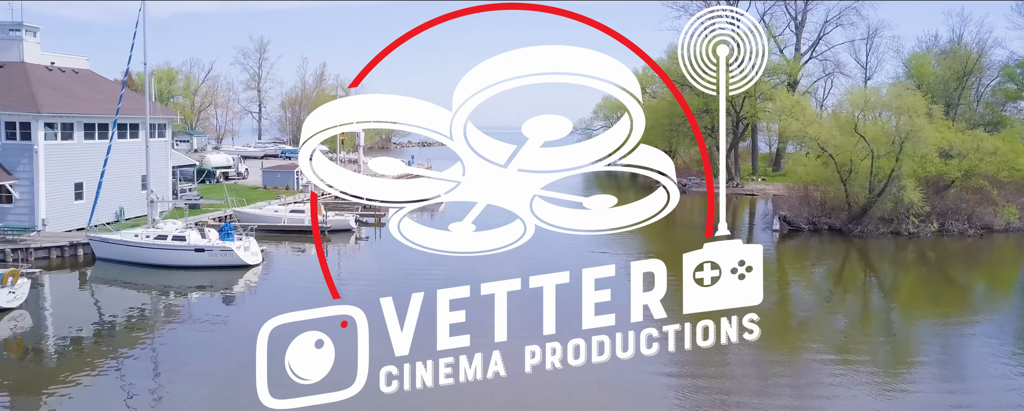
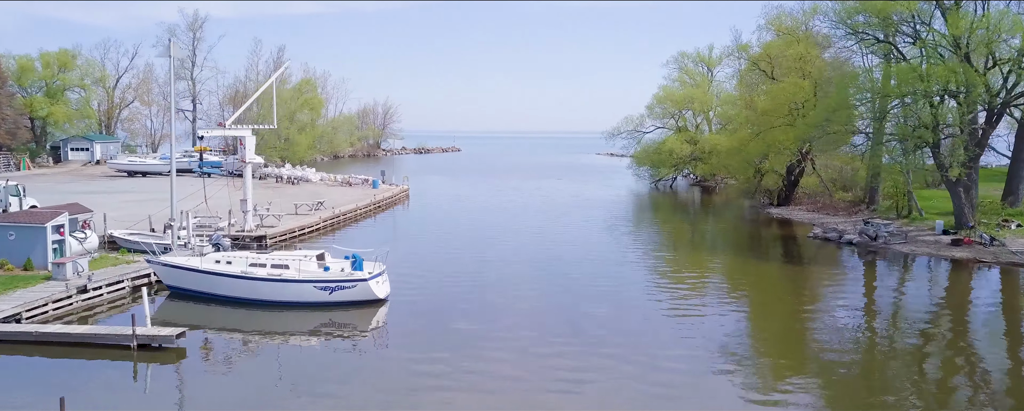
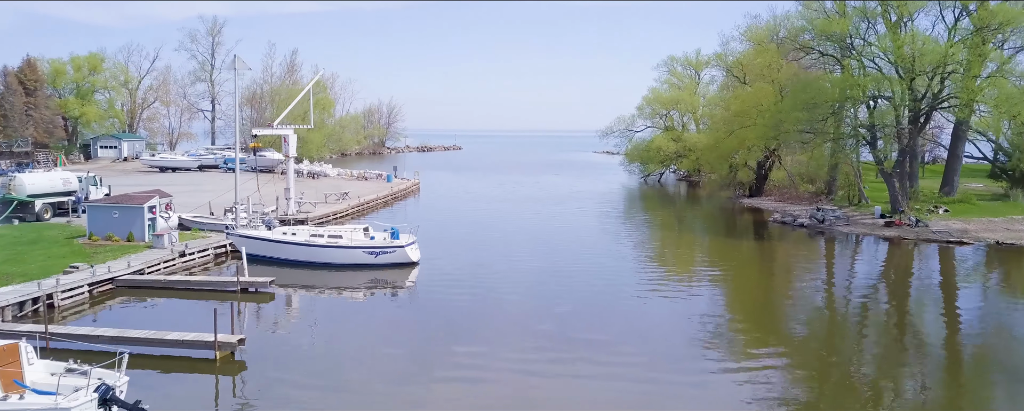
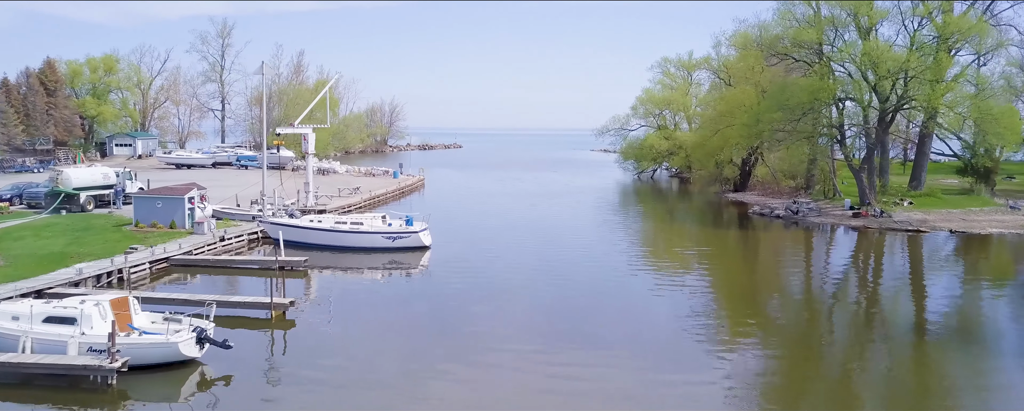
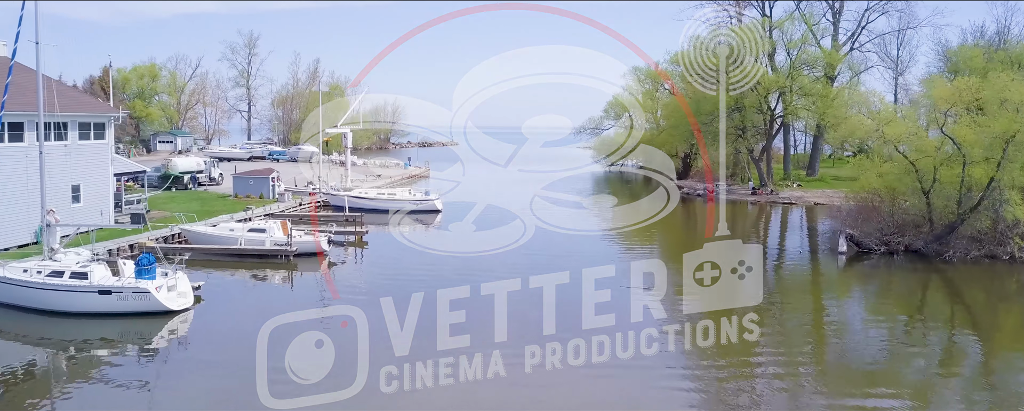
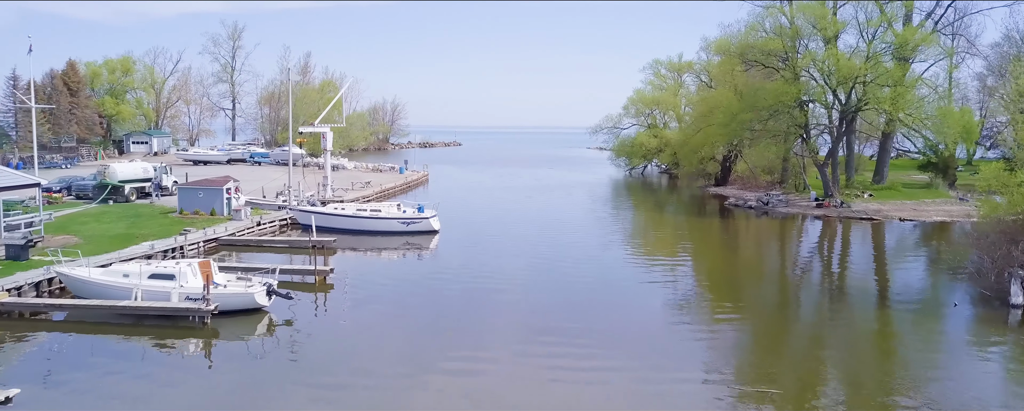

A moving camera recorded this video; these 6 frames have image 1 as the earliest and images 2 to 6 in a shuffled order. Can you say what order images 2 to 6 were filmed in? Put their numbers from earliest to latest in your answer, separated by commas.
5, 6, 4, 3, 2
